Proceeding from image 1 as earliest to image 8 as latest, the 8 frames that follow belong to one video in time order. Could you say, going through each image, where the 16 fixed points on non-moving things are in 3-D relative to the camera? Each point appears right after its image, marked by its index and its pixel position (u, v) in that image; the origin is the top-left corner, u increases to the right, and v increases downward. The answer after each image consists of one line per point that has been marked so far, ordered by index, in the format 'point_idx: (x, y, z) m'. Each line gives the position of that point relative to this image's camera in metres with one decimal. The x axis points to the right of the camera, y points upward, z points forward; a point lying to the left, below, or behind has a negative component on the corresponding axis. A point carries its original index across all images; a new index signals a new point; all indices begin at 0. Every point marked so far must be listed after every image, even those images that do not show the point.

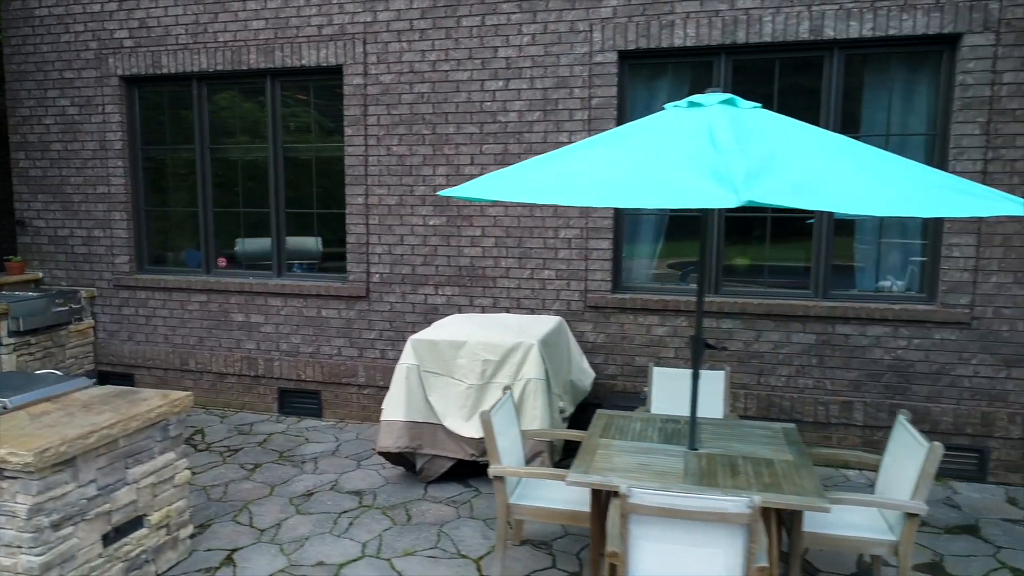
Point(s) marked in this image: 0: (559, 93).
0: (+0.3, +1.4, +5.1) m
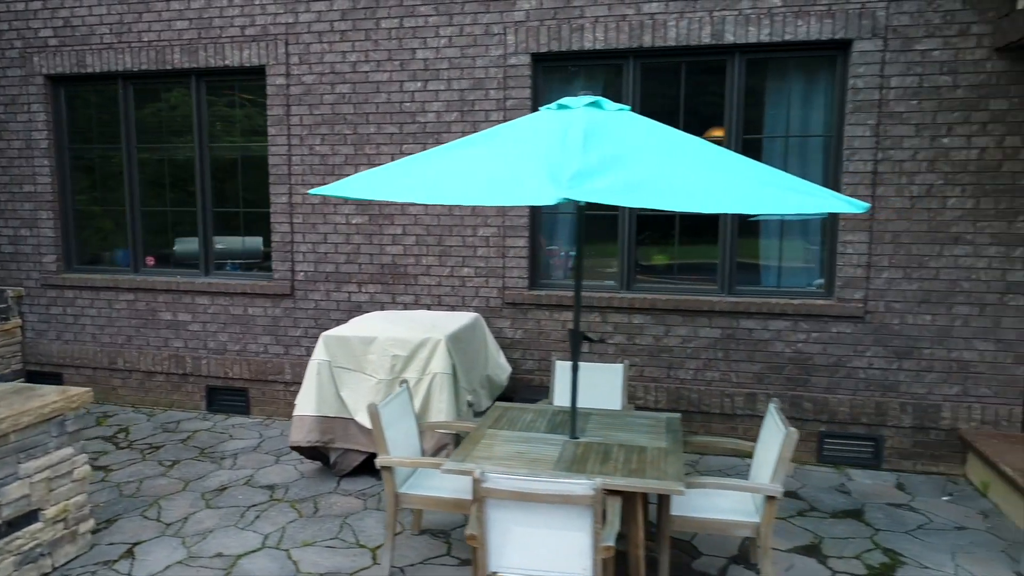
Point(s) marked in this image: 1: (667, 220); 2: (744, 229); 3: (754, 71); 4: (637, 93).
0: (-0.3, +1.4, +5.3) m
1: (+1.1, +0.5, +5.3) m
2: (+1.7, +0.3, +5.2) m
3: (+1.7, +1.5, +5.0) m
4: (+0.9, +1.4, +5.2) m
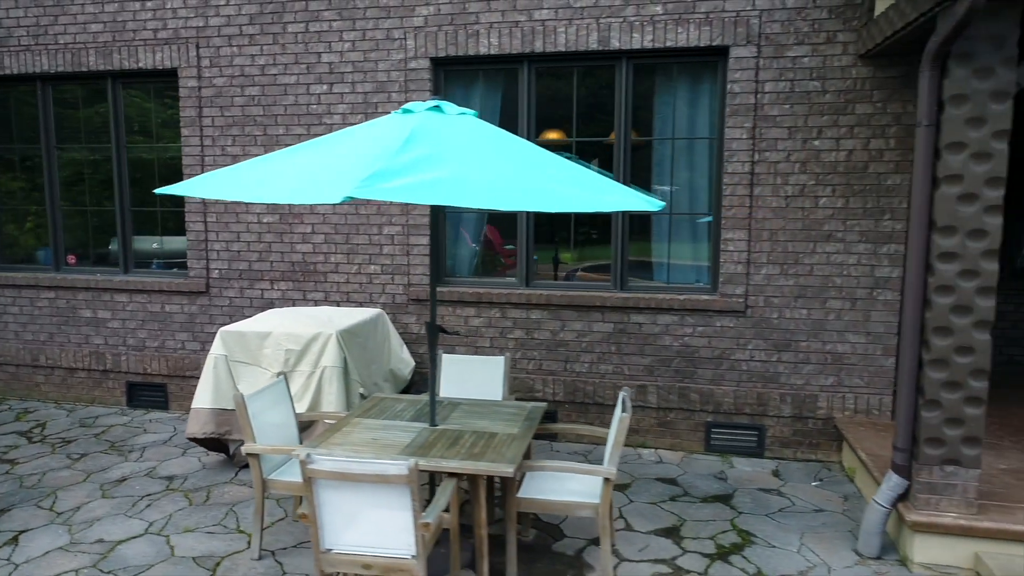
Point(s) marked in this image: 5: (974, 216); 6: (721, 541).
0: (-1.0, +1.5, +5.4) m
1: (+0.4, +0.5, +5.4) m
2: (+0.9, +0.4, +5.4) m
3: (+0.9, +1.5, +5.2) m
4: (+0.1, +1.4, +5.4) m
5: (+2.2, +0.3, +3.3) m
6: (+1.1, -1.4, +3.9) m
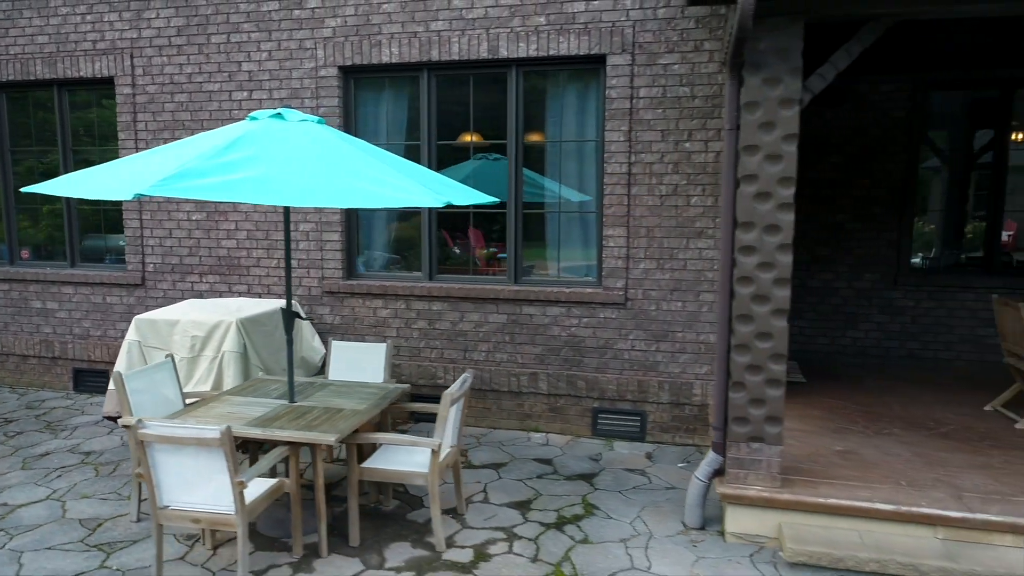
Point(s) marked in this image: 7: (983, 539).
0: (-1.8, +1.5, +5.8) m
1: (-0.4, +0.6, +5.8) m
2: (+0.1, +0.4, +5.7) m
3: (+0.2, +1.6, +5.5) m
4: (-0.6, +1.5, +5.7) m
5: (+1.3, +0.4, +3.6) m
6: (+0.3, -1.3, +4.3) m
7: (+2.3, -1.2, +3.5) m
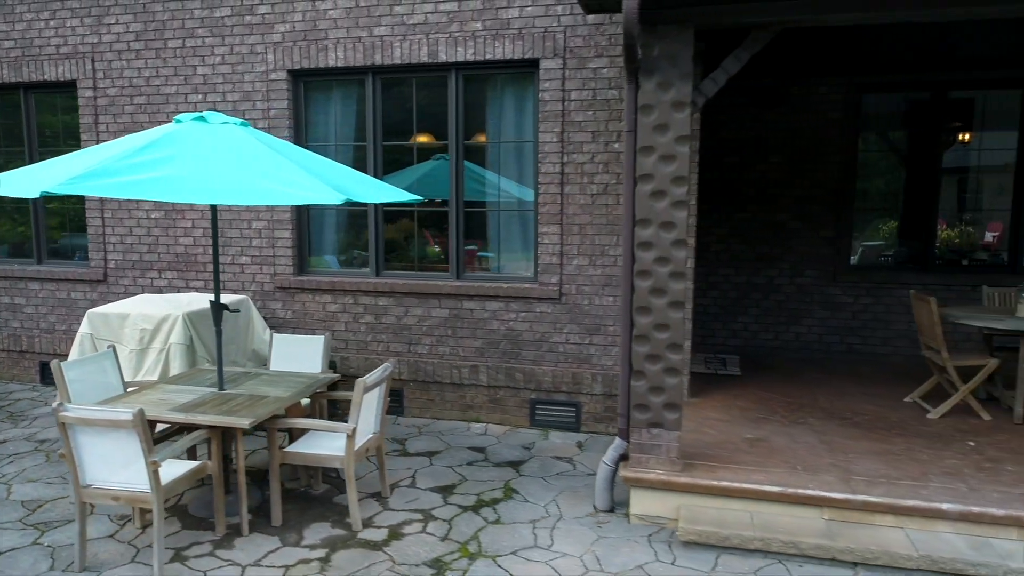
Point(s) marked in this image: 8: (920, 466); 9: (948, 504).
0: (-2.3, +1.5, +6.1) m
1: (-0.9, +0.6, +6.0) m
2: (-0.3, +0.4, +5.9) m
3: (-0.3, +1.6, +5.7) m
4: (-1.1, +1.5, +5.9) m
5: (+0.8, +0.4, +3.8) m
6: (-0.2, -1.3, +4.5) m
7: (+1.8, -1.2, +3.7) m
8: (+2.3, -1.0, +4.1) m
9: (+2.2, -1.1, +3.6) m
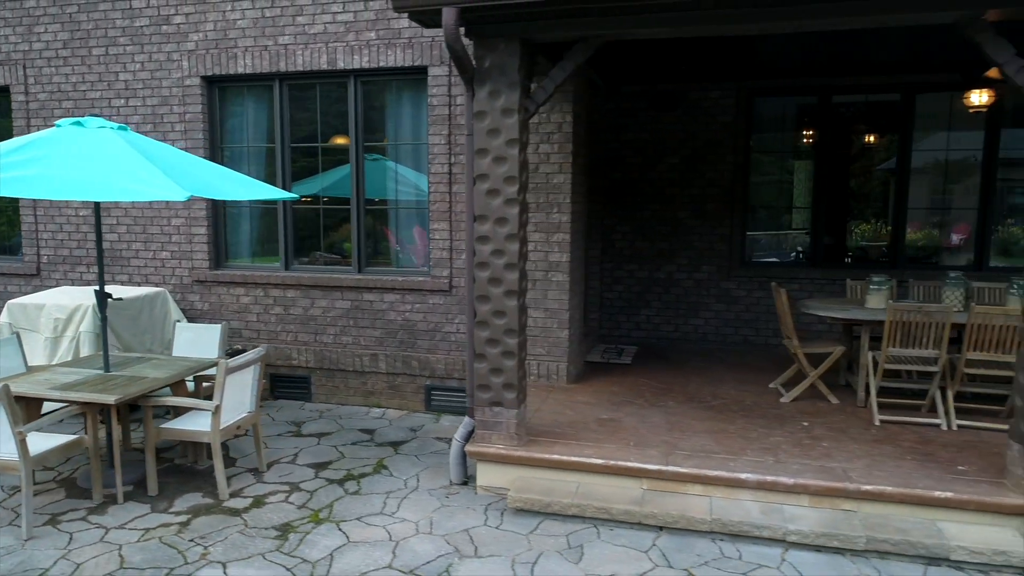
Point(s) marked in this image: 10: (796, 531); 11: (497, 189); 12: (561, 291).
0: (-3.1, +1.6, +6.4) m
1: (-1.8, +0.7, +6.4) m
2: (-1.2, +0.5, +6.3) m
3: (-1.2, +1.7, +6.1) m
4: (-2.0, +1.6, +6.3) m
5: (-0.1, +0.5, +4.2) m
6: (-1.1, -1.2, +4.8) m
7: (+0.9, -1.1, +4.1) m
8: (+1.4, -1.0, +4.5) m
9: (+1.3, -1.0, +4.0) m
10: (+1.5, -1.3, +3.7) m
11: (-0.1, +0.6, +4.2) m
12: (+0.4, 0.0, +5.7) m
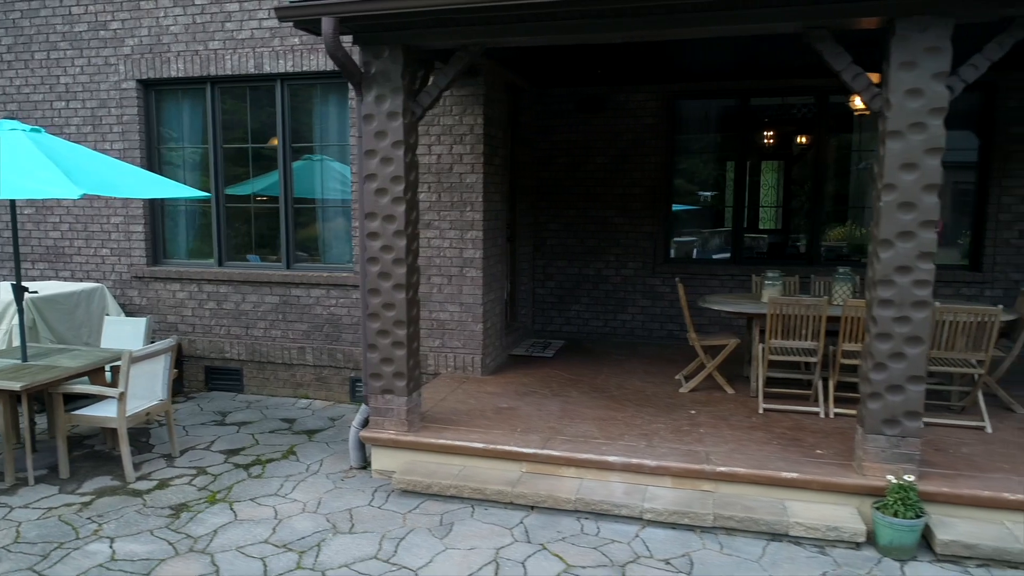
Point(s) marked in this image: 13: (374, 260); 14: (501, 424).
0: (-3.8, +1.7, +6.7) m
1: (-2.5, +0.7, +6.6) m
2: (-1.9, +0.5, +6.5) m
3: (-1.9, +1.7, +6.4) m
4: (-2.7, +1.6, +6.6) m
5: (-0.8, +0.5, +4.4) m
6: (-1.8, -1.2, +5.1) m
7: (+0.2, -1.1, +4.3) m
8: (+0.7, -0.9, +4.7) m
9: (+0.6, -1.0, +4.2) m
10: (+0.8, -1.2, +3.9) m
11: (-0.8, +0.6, +4.4) m
12: (-0.3, 0.0, +5.9) m
13: (-0.9, +0.2, +4.5) m
14: (-0.1, -0.9, +4.8) m
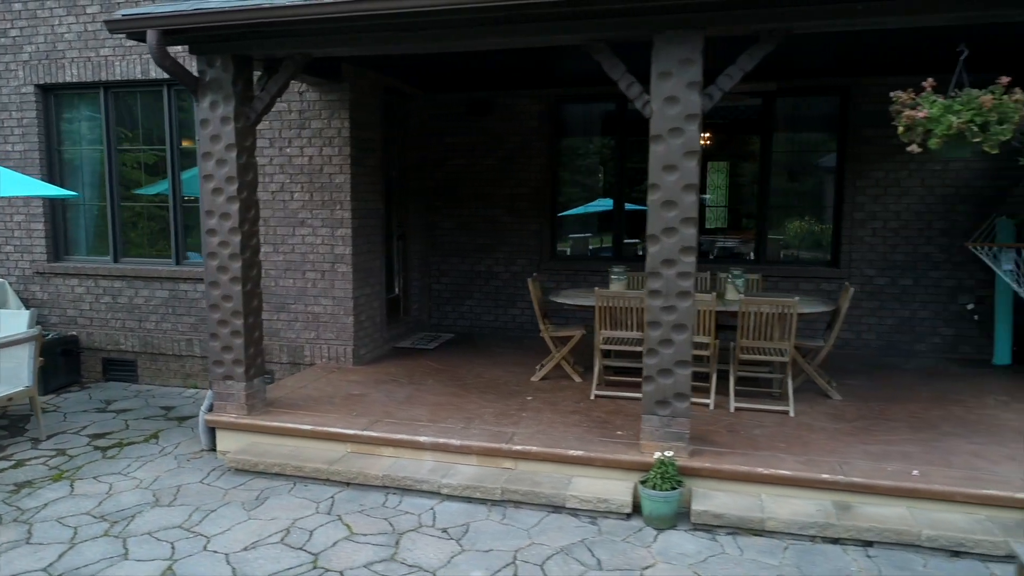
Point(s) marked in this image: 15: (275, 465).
0: (-5.0, +1.7, +7.0) m
1: (-3.6, +0.8, +7.0) m
2: (-3.1, +0.6, +6.9) m
3: (-3.1, +1.8, +6.7) m
4: (-3.8, +1.7, +6.9) m
5: (-1.9, +0.6, +4.8) m
6: (-2.9, -1.2, +5.4) m
7: (-0.9, -1.1, +4.6) m
8: (-0.4, -0.9, +5.0) m
9: (-0.5, -0.9, +4.5) m
10: (-0.4, -1.2, +4.3) m
11: (-1.9, +0.7, +4.8) m
12: (-1.5, +0.1, +6.3) m
13: (-2.0, +0.2, +4.8) m
14: (-1.2, -0.9, +5.2) m
15: (-1.5, -1.1, +4.6) m
